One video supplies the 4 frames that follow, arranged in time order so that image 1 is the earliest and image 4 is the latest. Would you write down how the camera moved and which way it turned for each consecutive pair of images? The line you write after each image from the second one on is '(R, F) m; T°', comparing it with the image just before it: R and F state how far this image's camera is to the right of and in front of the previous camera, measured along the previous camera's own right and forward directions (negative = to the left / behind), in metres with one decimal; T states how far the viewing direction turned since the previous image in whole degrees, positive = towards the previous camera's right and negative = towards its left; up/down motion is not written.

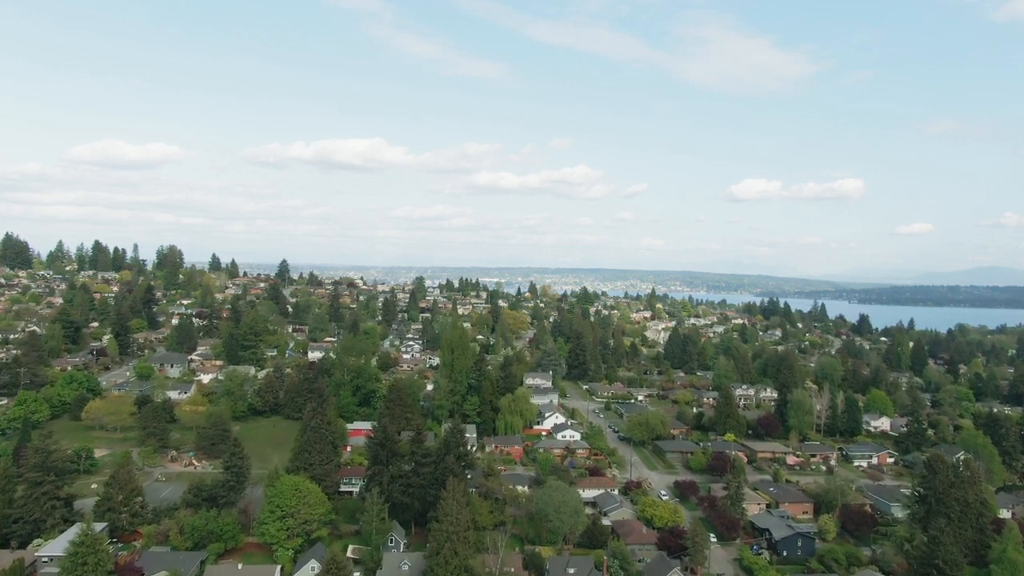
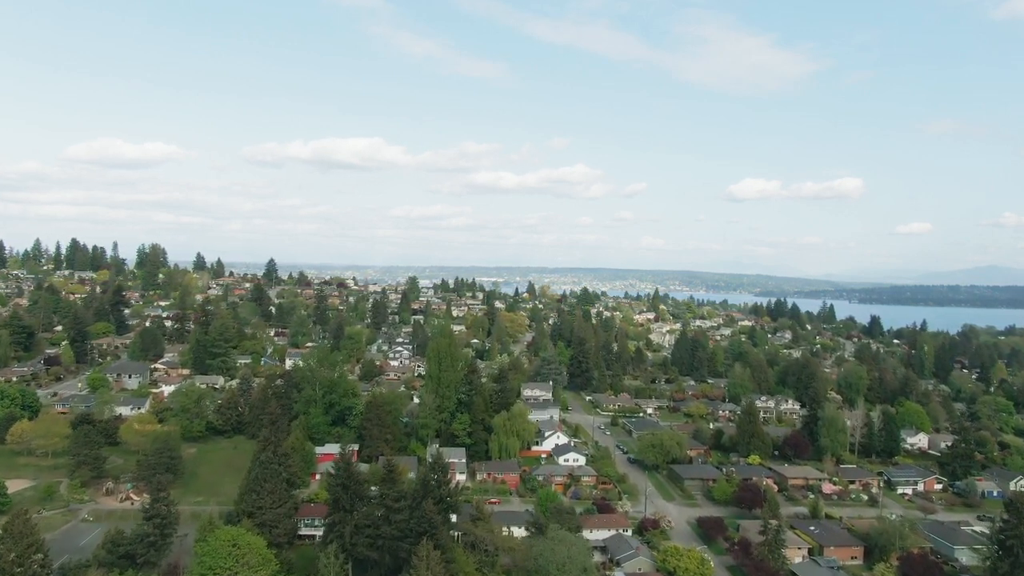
(+0.1, +2.8) m; 0°
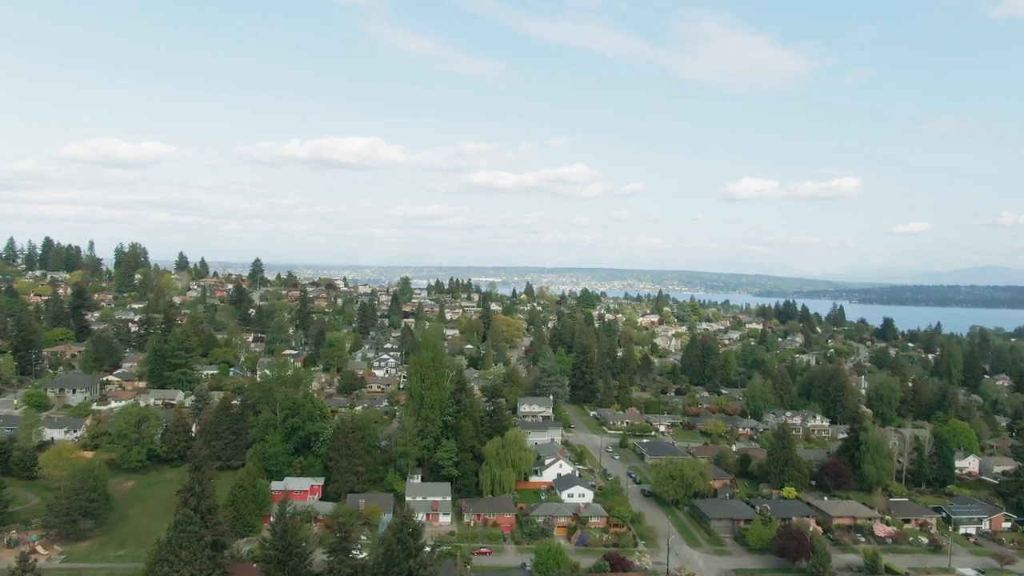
(+0.1, +2.9) m; 0°
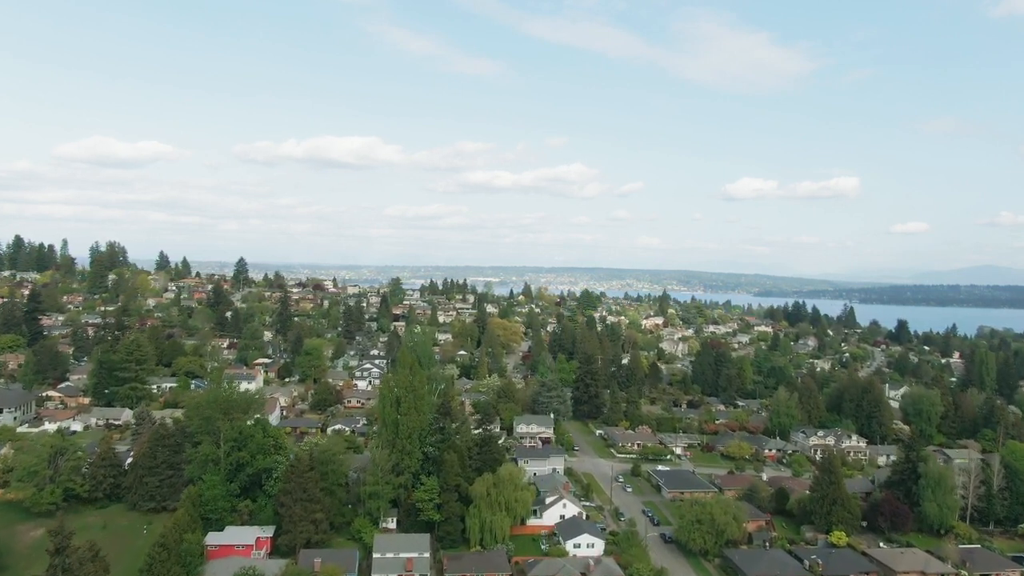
(+0.1, +2.9) m; 0°
